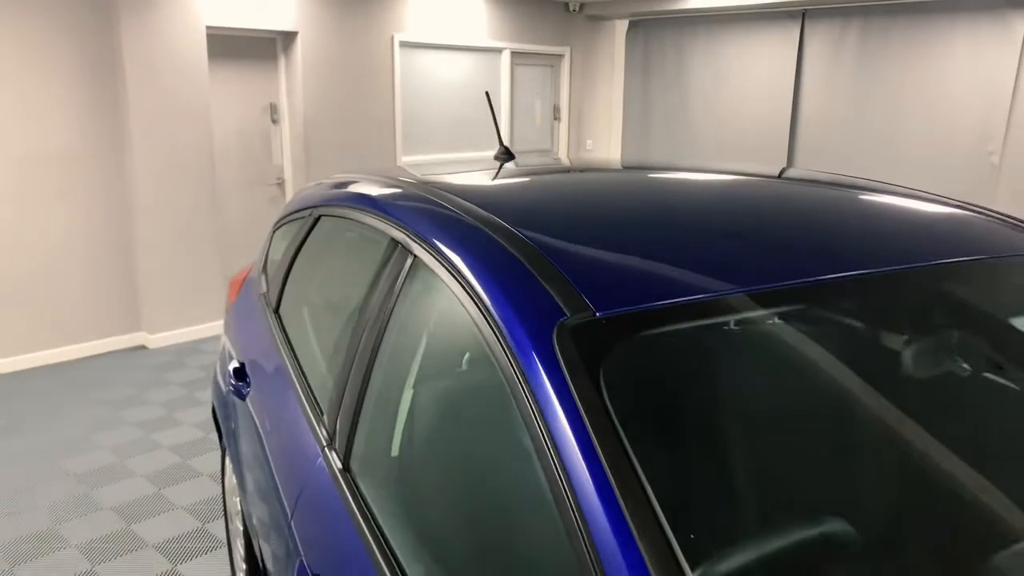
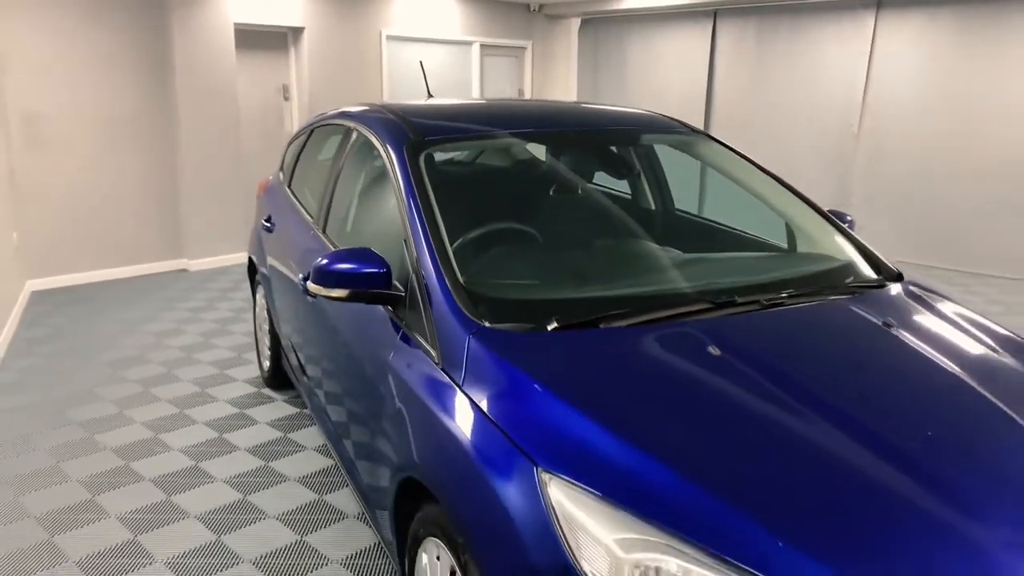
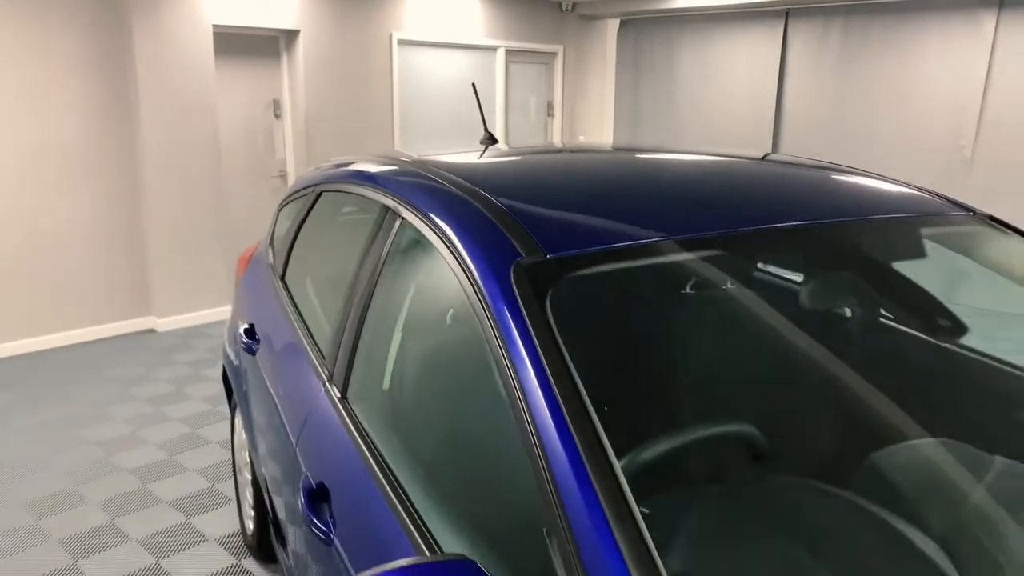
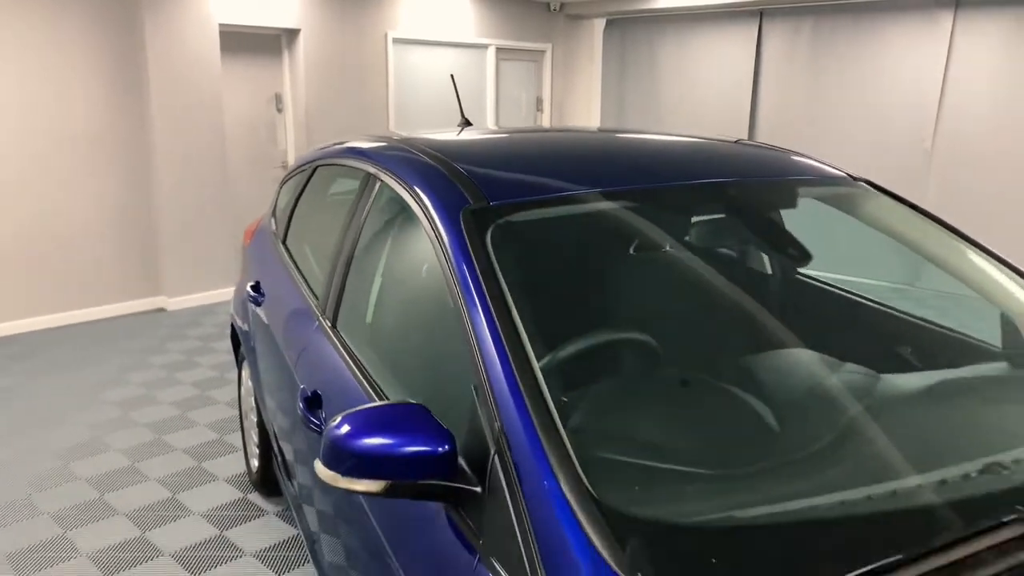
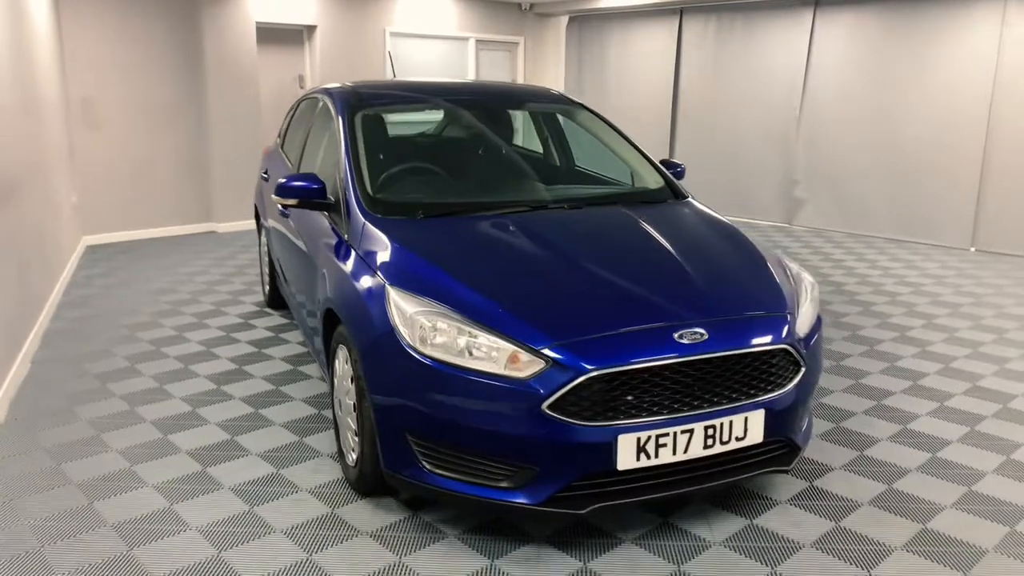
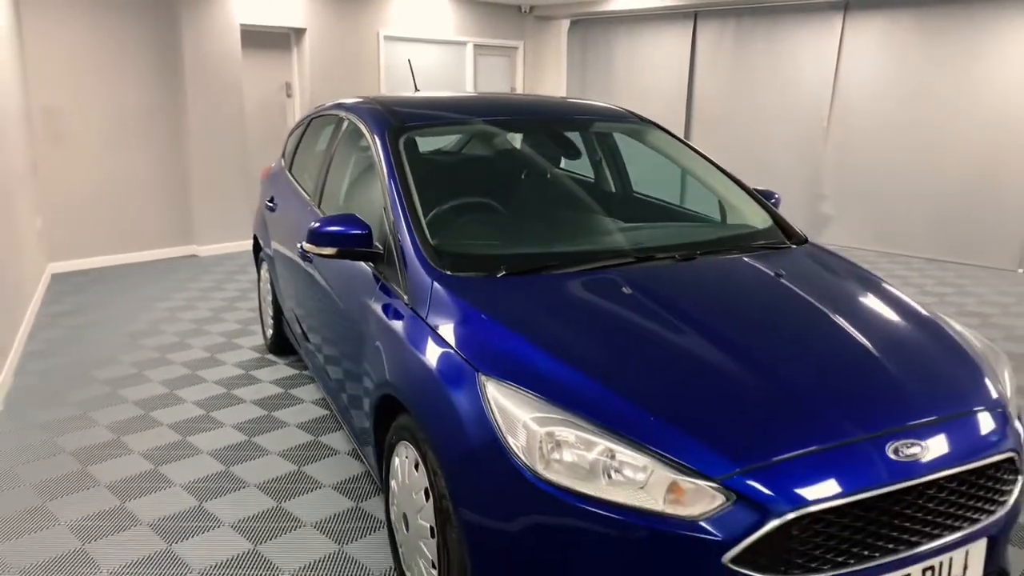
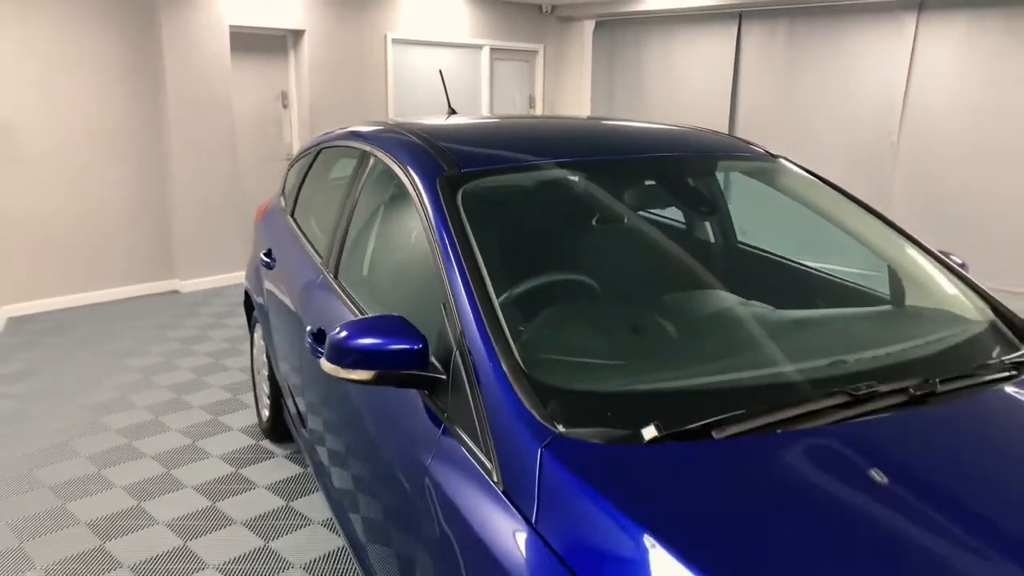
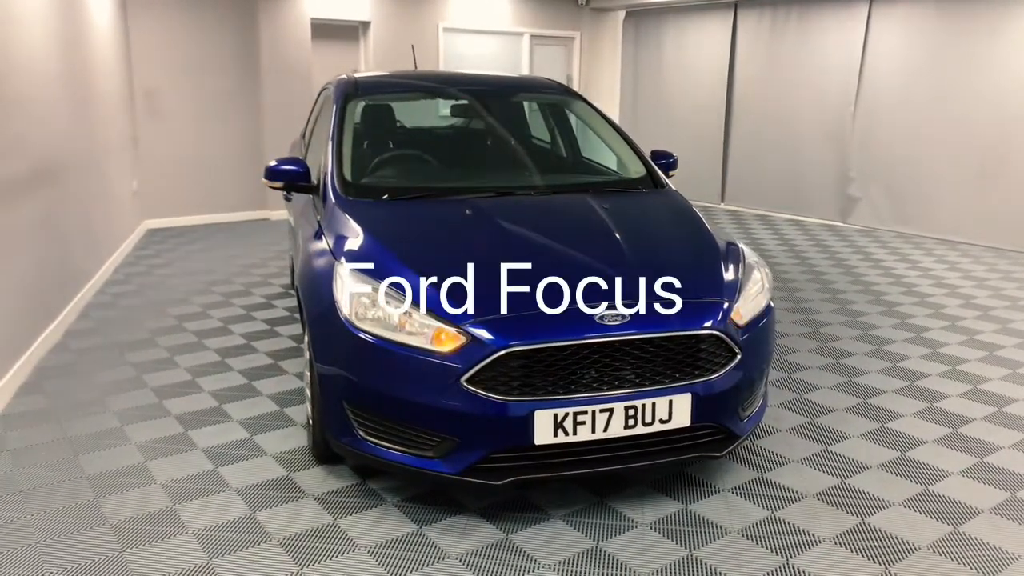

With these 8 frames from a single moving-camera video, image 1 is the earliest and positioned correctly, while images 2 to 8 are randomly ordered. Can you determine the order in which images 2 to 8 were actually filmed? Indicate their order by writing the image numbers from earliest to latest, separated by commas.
3, 4, 7, 2, 6, 5, 8
